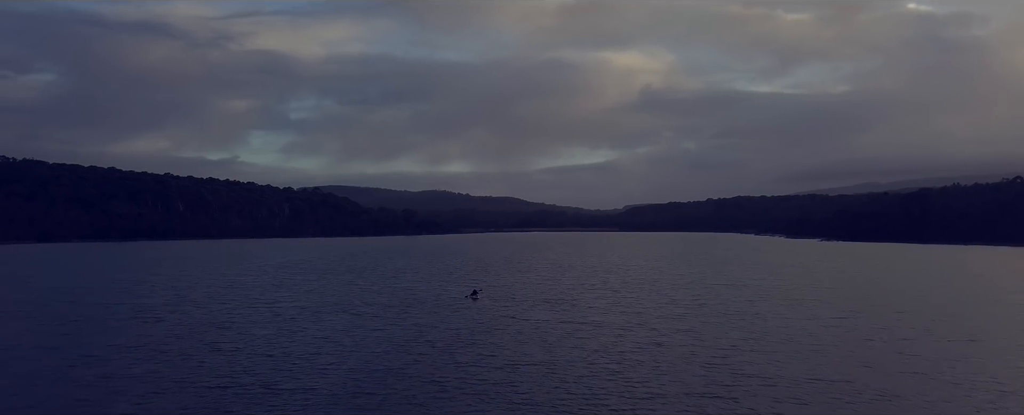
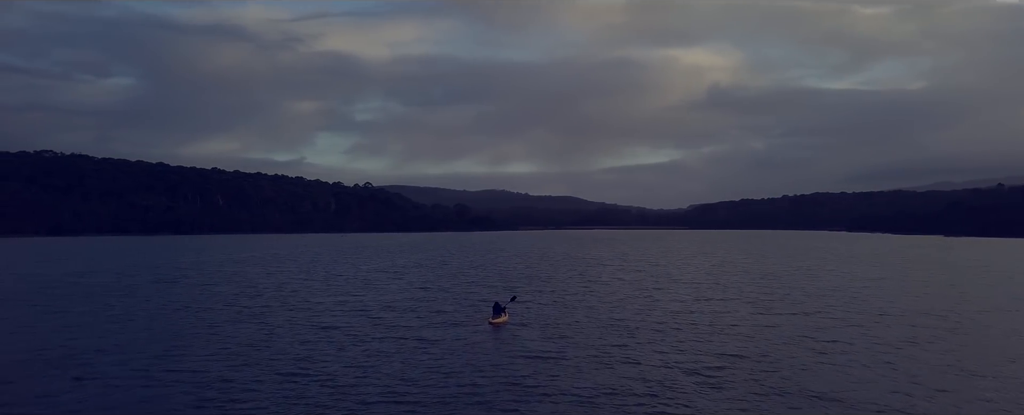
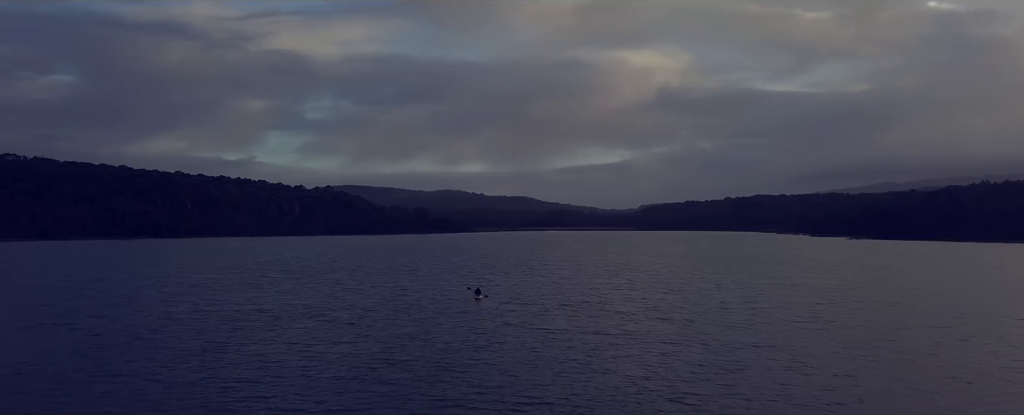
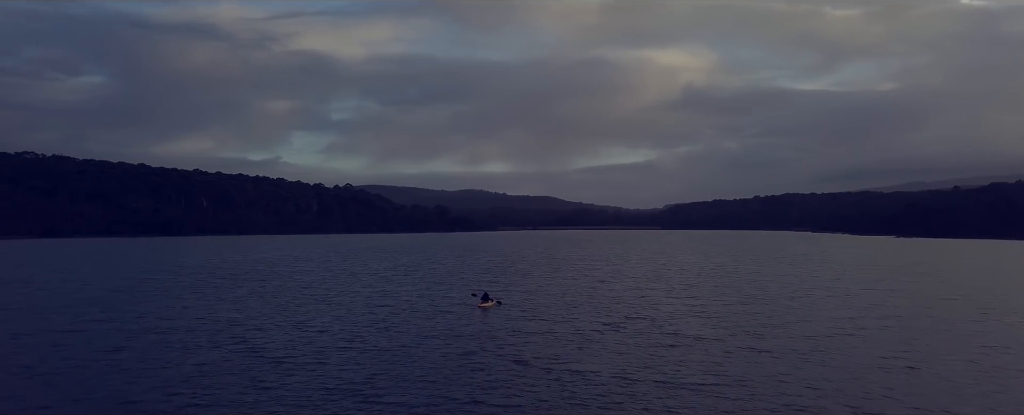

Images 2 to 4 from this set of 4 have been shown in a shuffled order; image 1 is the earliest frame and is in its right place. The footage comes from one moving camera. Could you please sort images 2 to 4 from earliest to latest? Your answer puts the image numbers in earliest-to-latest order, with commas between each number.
3, 4, 2
